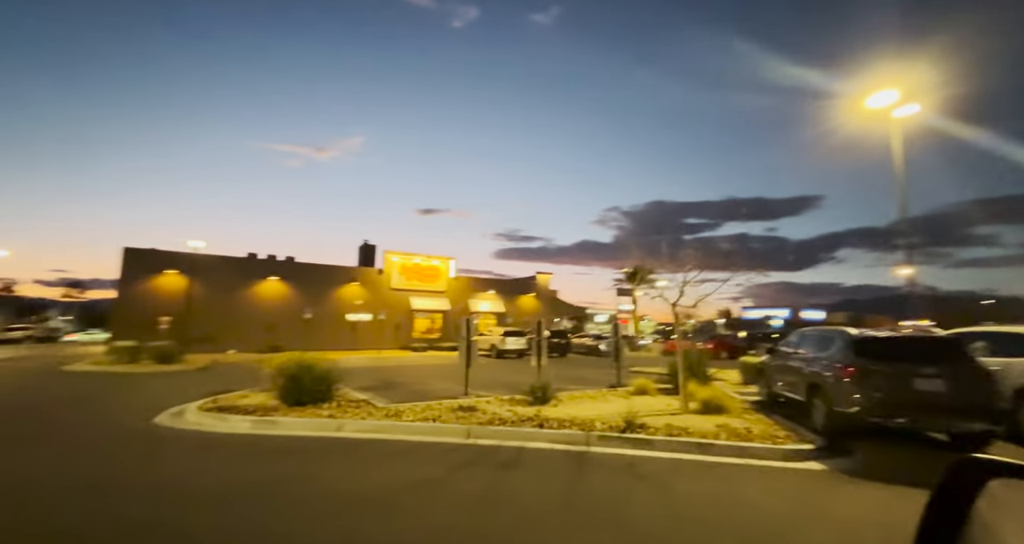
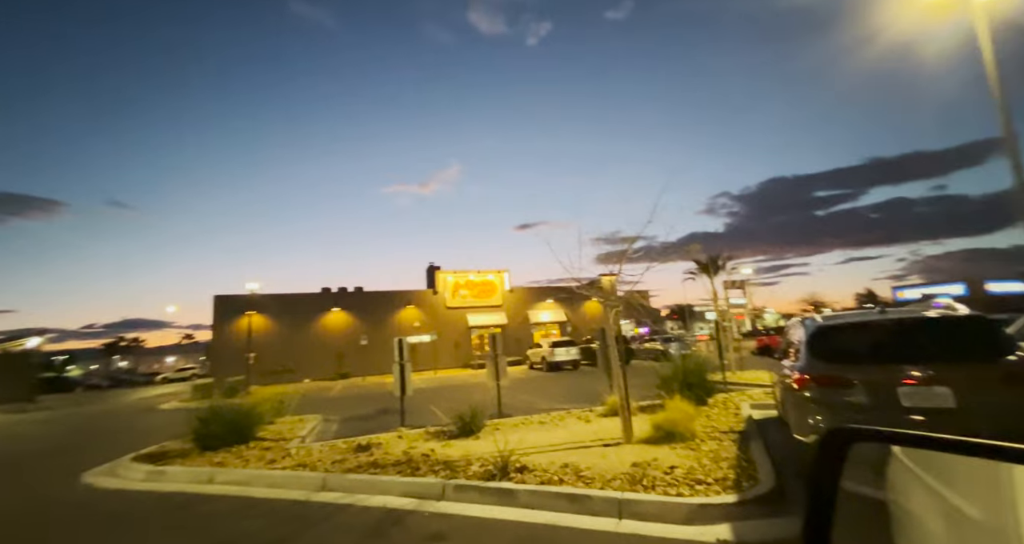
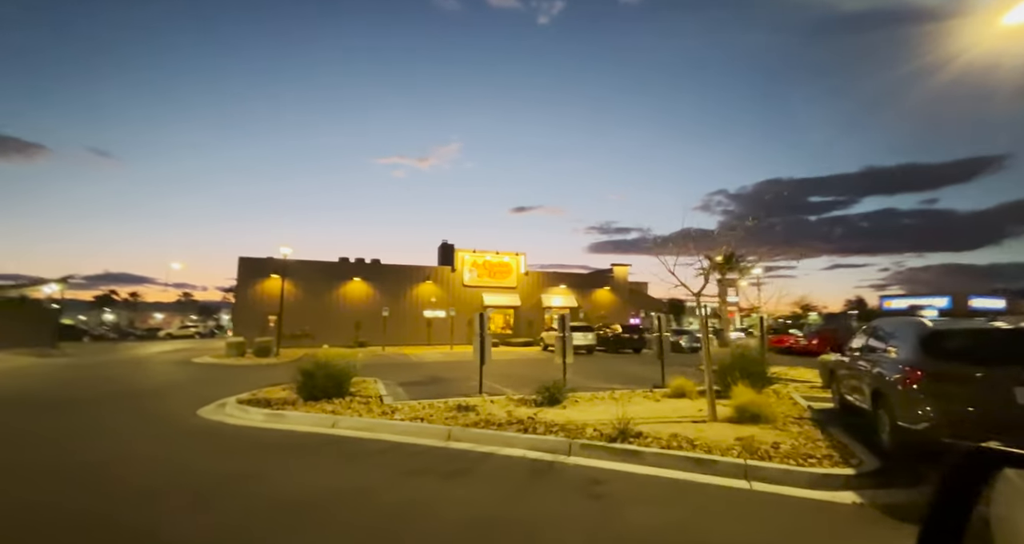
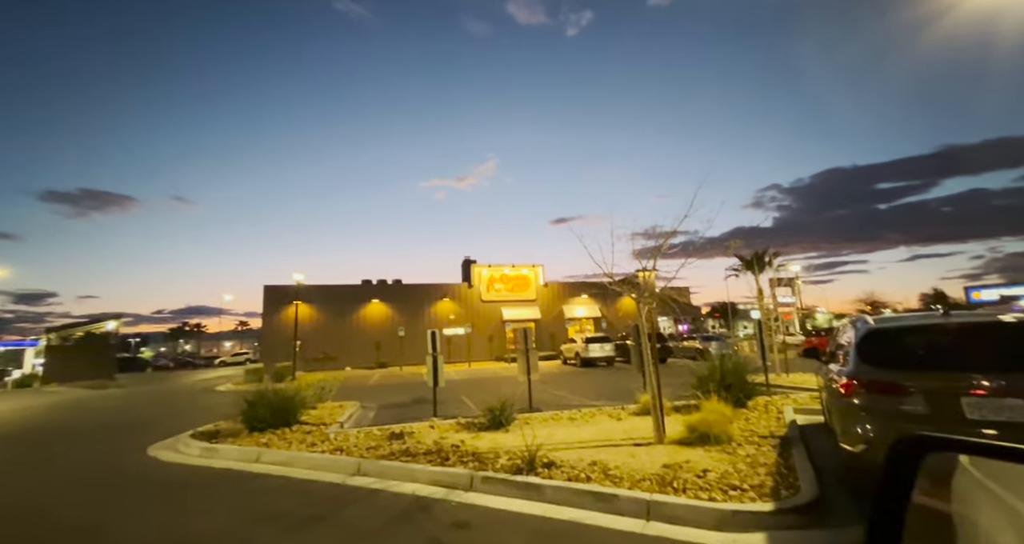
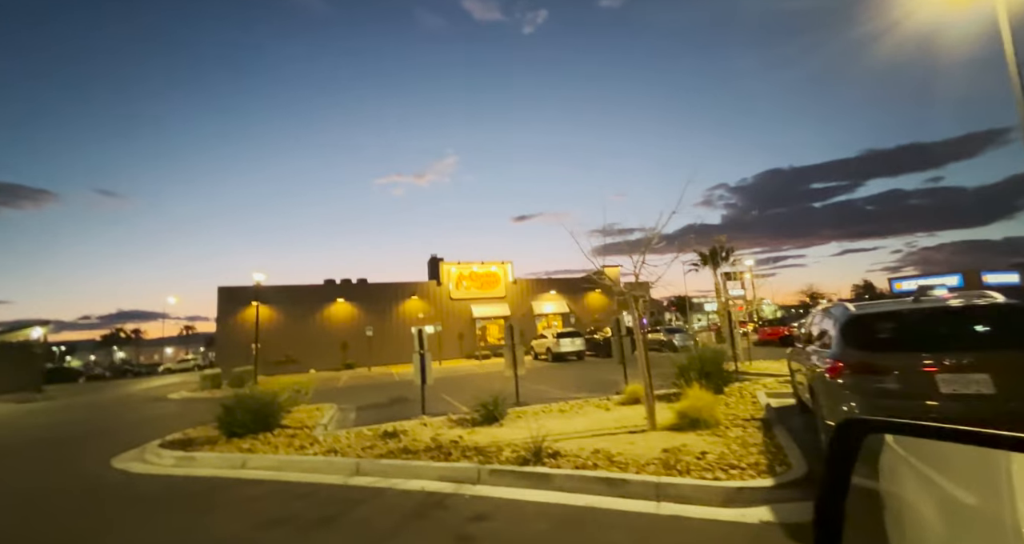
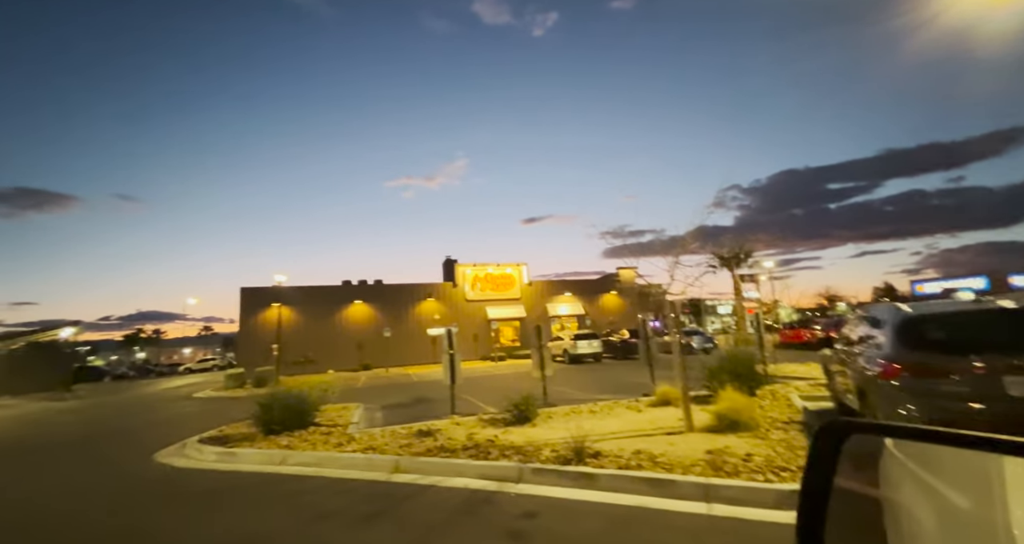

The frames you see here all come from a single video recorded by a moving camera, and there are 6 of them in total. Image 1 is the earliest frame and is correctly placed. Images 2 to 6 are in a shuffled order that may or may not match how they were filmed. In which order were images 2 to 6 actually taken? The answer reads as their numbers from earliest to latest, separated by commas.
3, 4, 2, 5, 6
